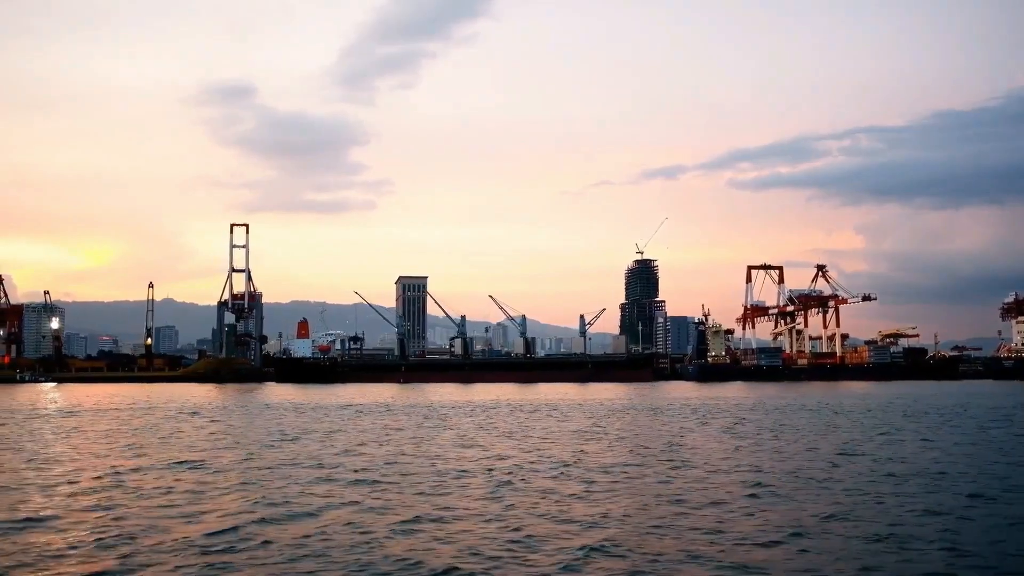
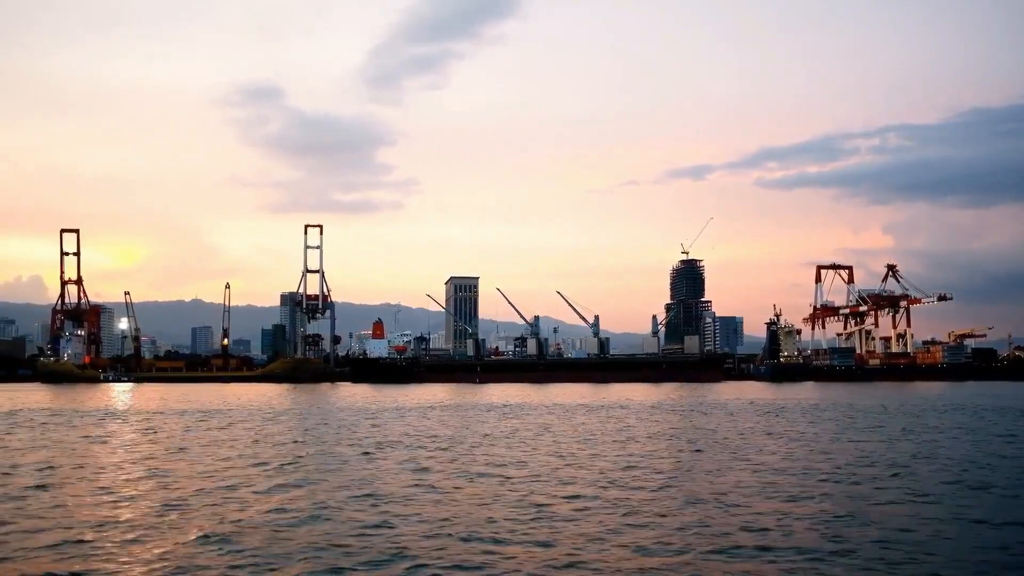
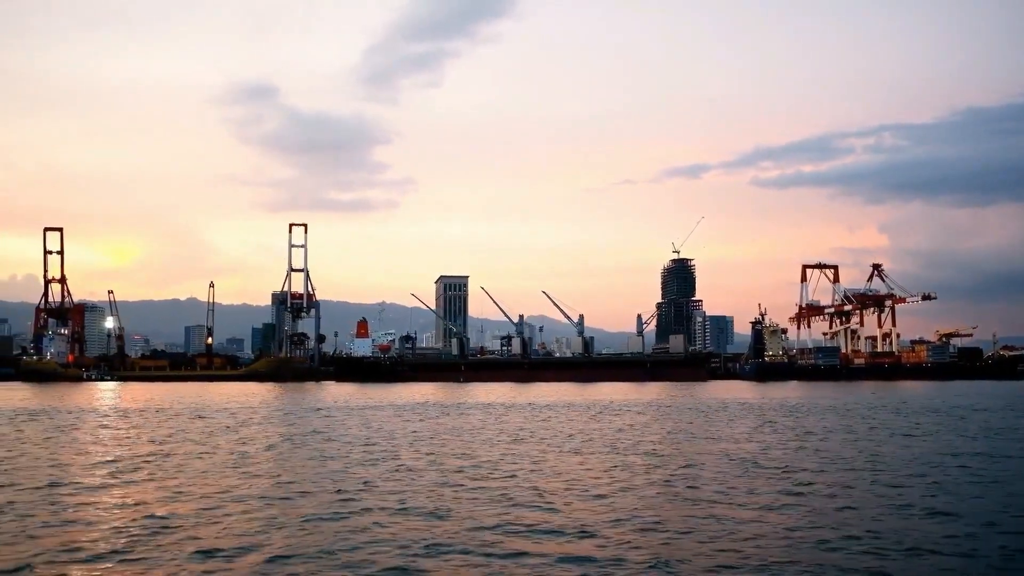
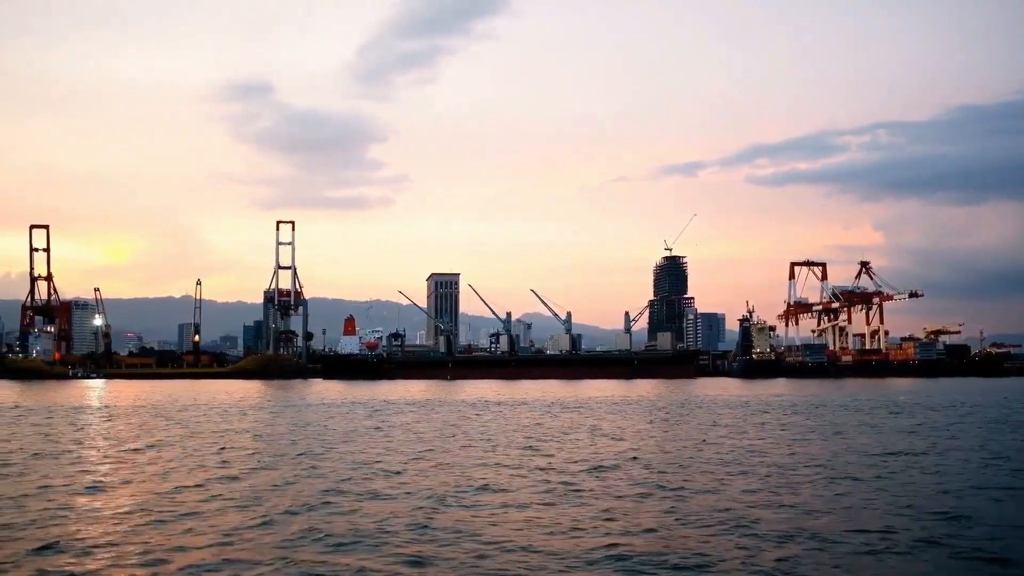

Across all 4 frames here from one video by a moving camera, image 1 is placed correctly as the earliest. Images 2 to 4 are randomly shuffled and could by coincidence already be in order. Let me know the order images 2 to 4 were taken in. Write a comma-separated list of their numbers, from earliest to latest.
4, 3, 2
